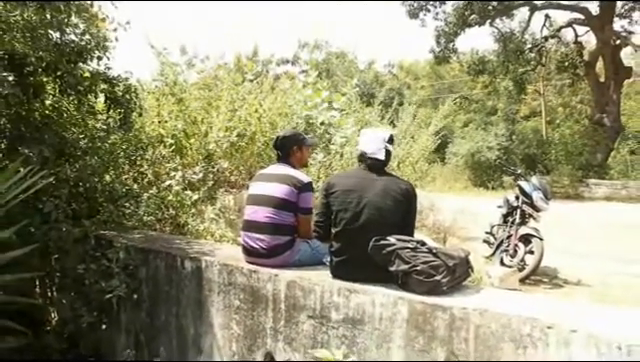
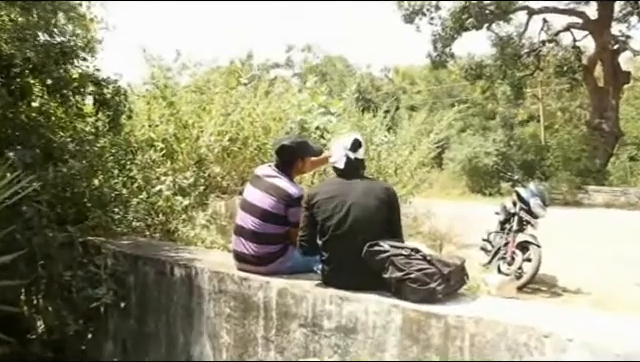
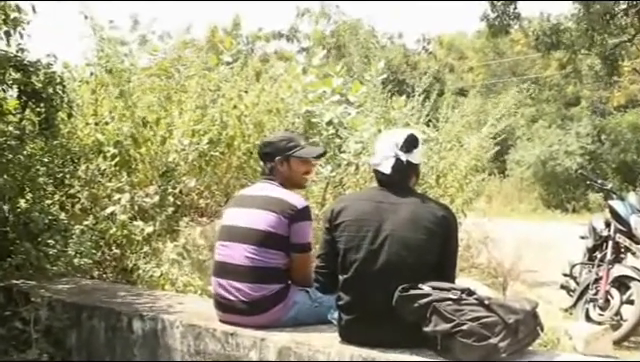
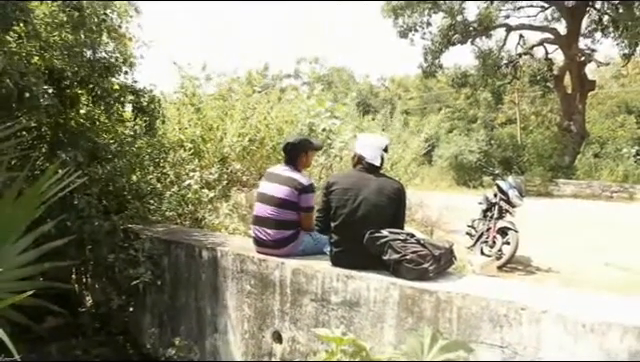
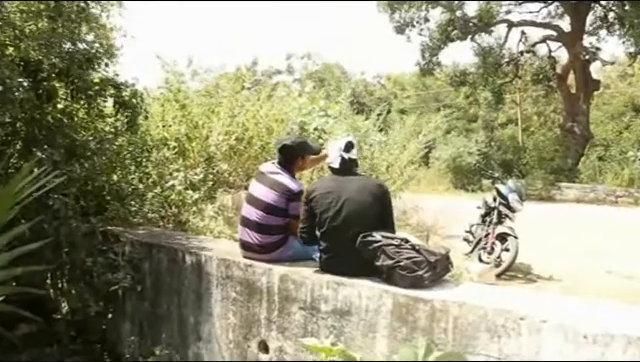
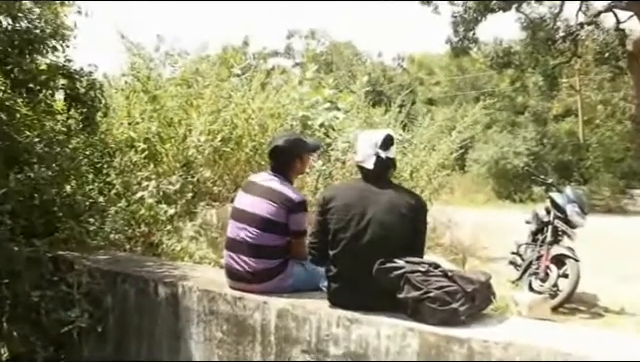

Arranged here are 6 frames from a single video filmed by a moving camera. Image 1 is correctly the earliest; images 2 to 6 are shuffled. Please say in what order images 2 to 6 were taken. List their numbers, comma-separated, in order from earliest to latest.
4, 5, 2, 6, 3
